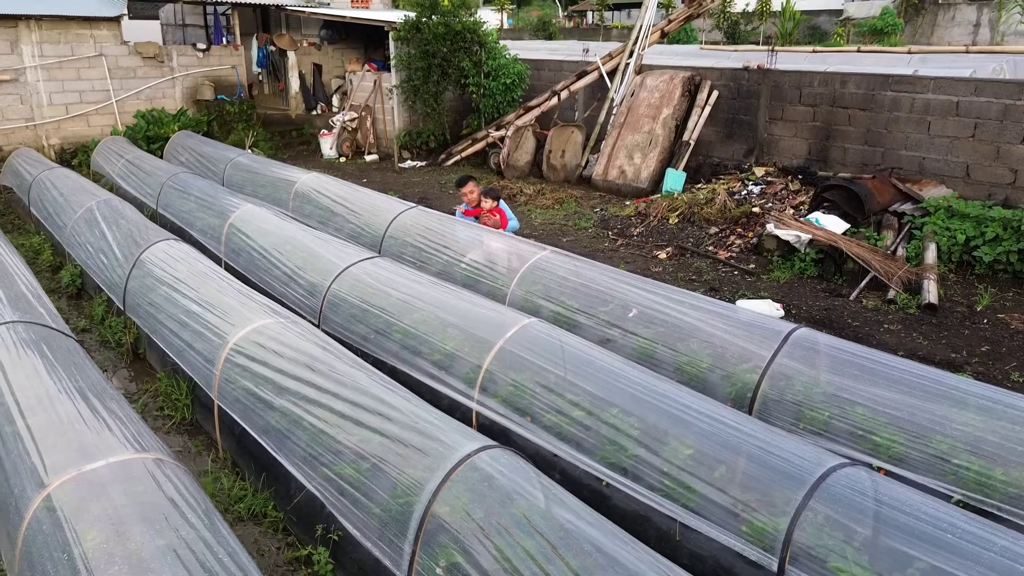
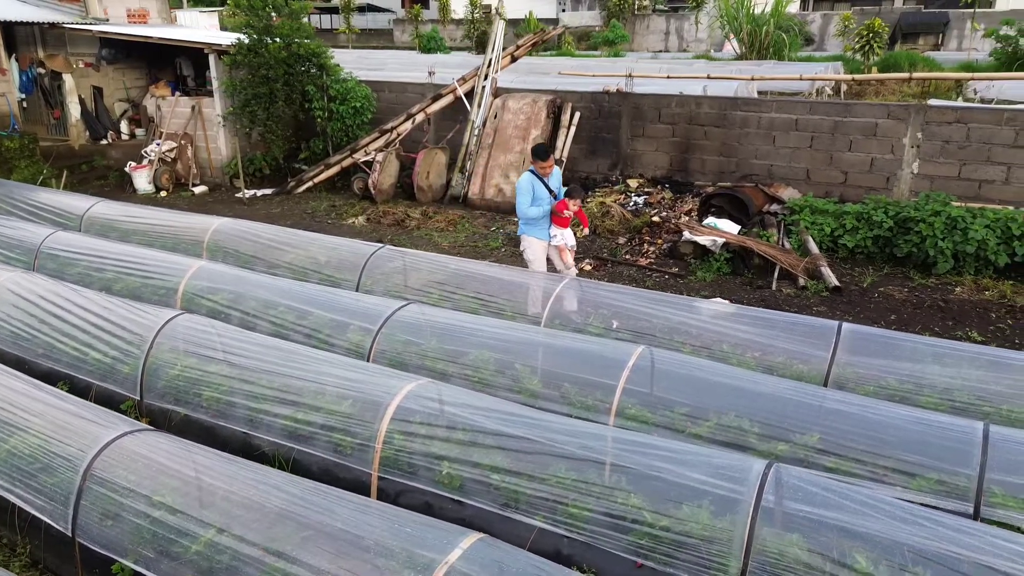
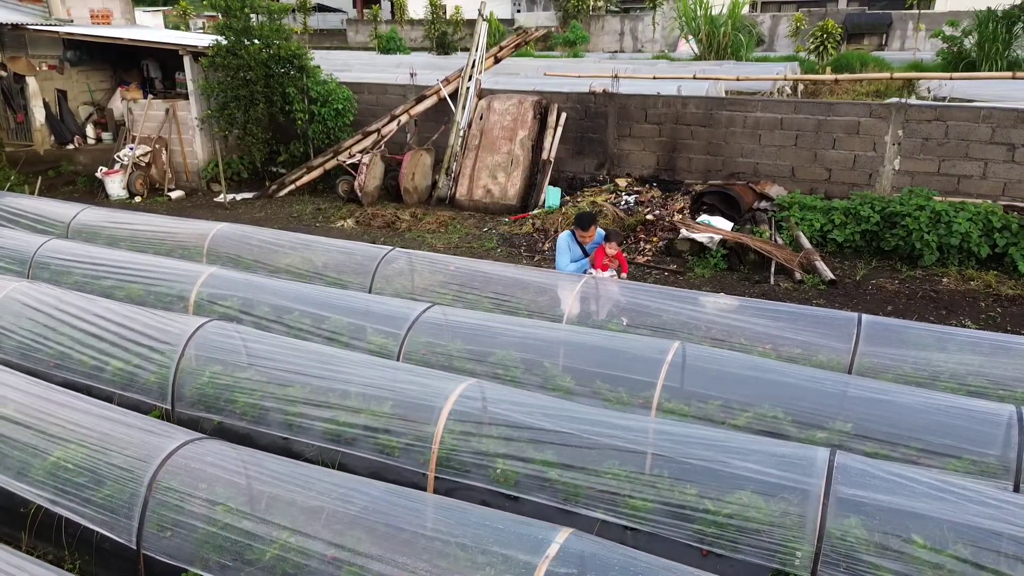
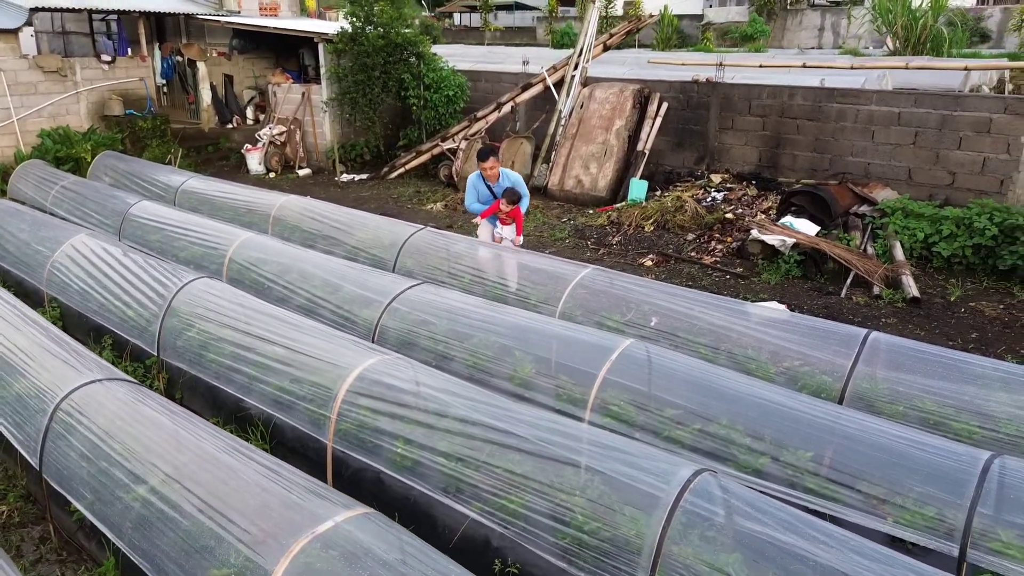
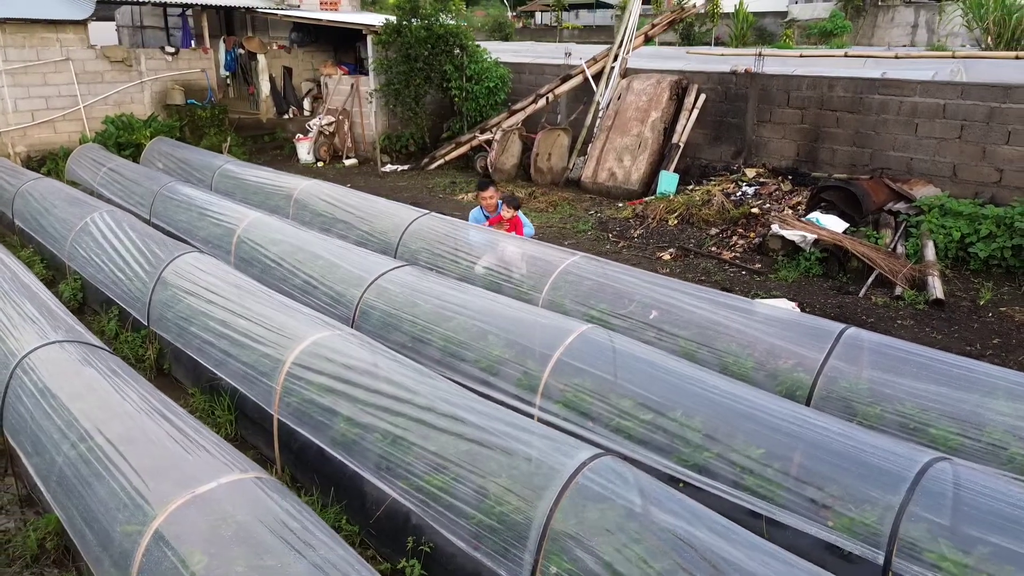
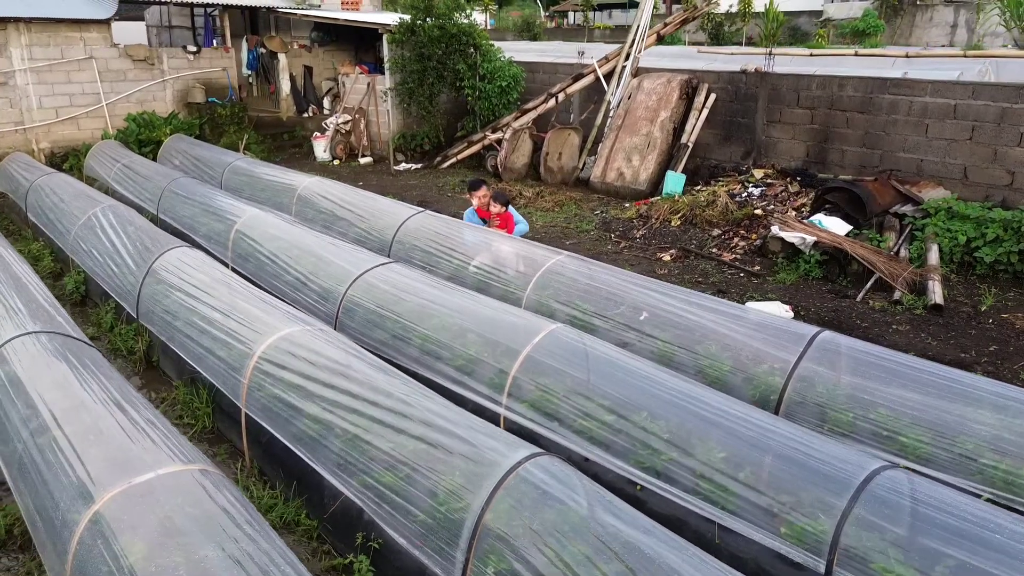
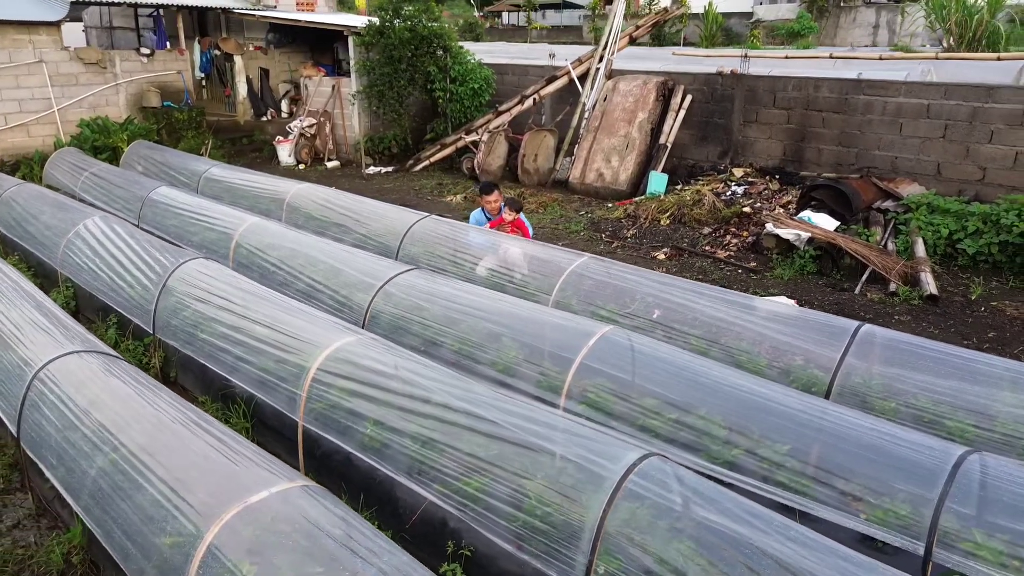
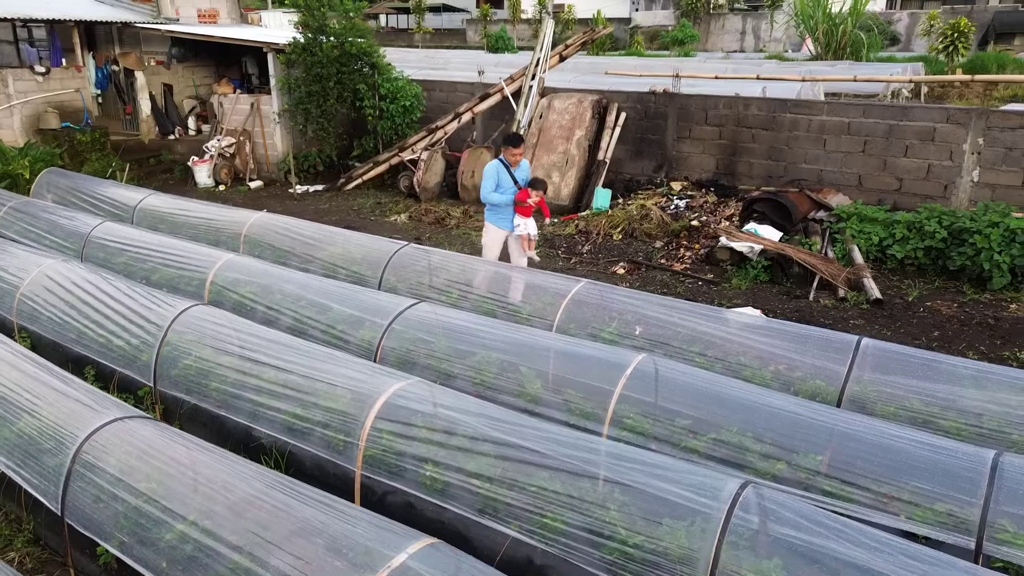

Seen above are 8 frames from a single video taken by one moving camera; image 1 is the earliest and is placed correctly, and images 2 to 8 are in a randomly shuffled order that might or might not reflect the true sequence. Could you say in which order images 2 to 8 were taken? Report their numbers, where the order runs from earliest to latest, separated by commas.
6, 5, 7, 4, 8, 2, 3
